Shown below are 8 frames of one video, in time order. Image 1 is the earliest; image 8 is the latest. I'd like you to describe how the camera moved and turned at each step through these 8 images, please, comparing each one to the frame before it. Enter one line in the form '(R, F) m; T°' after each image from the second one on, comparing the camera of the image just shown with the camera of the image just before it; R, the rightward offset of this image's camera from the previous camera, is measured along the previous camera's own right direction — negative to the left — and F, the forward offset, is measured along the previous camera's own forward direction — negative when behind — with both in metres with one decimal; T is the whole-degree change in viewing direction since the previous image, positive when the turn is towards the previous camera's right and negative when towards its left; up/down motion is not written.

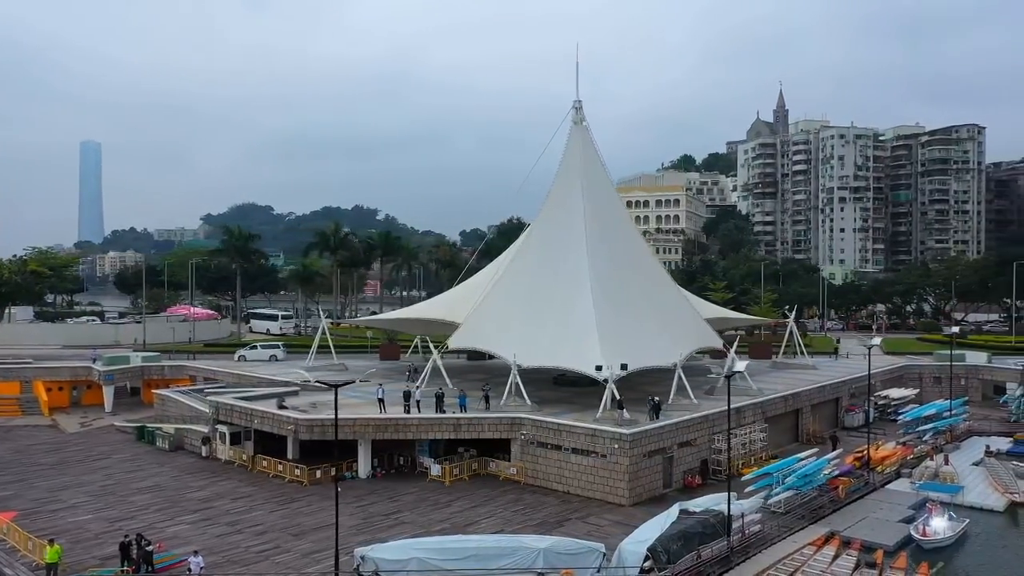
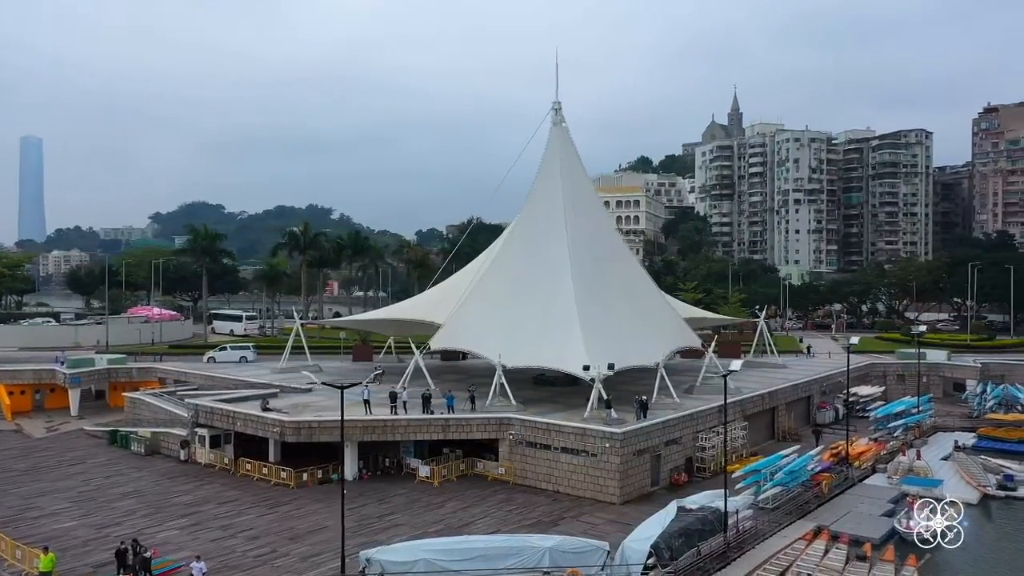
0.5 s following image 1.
(-0.9, 0.0) m; +3°
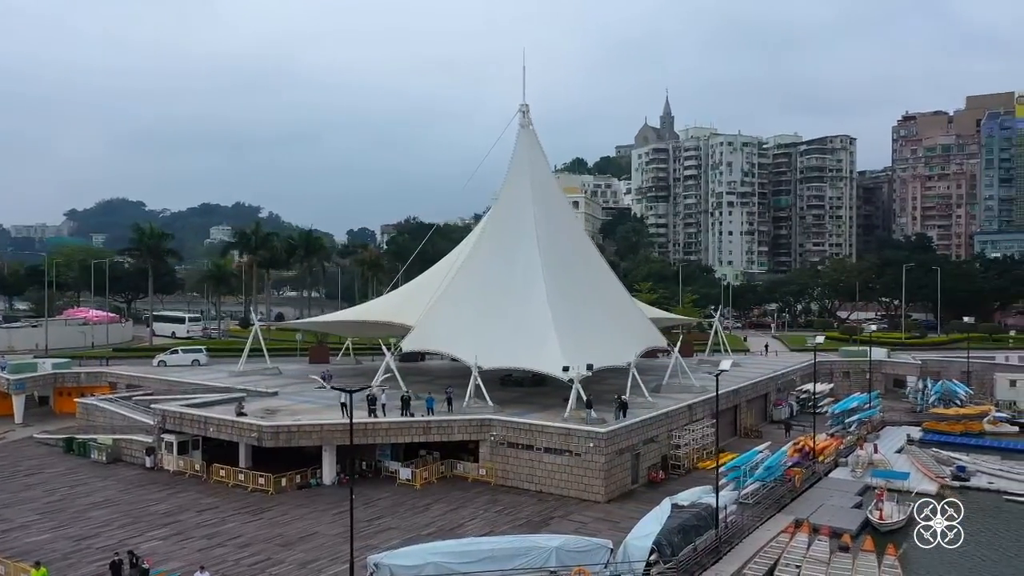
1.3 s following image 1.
(-1.4, 0.0) m; +5°
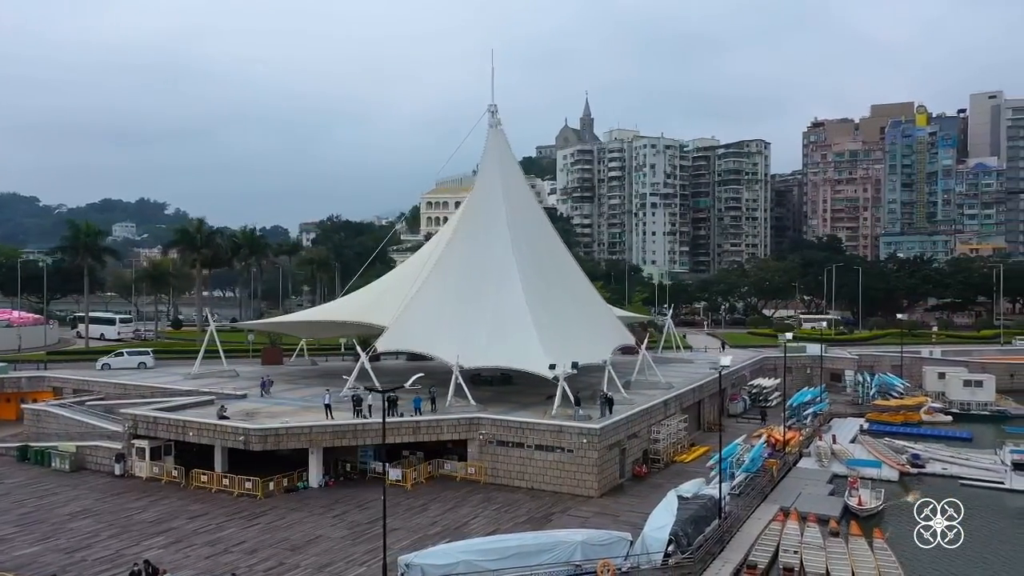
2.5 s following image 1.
(-2.0, 0.0) m; +6°
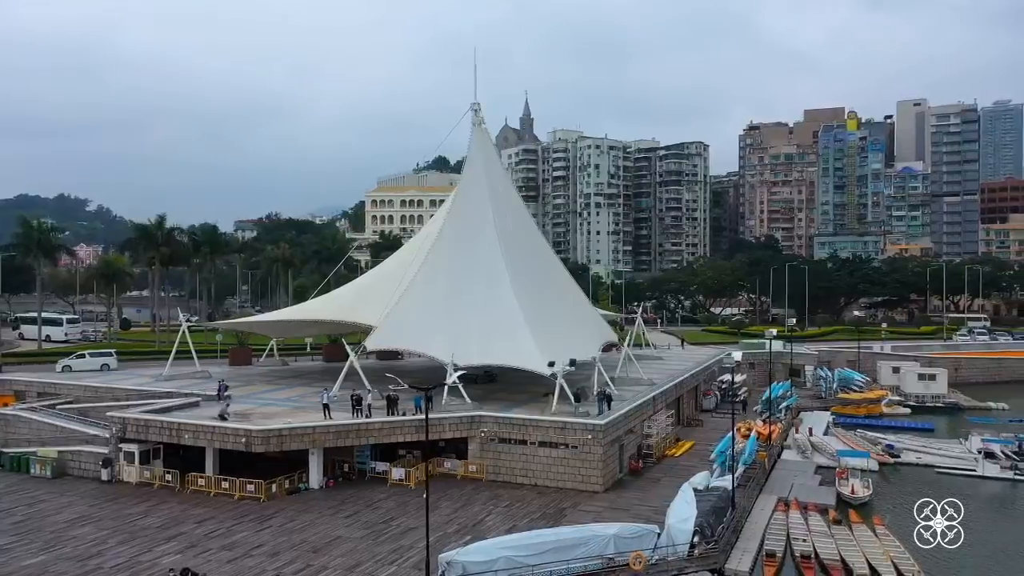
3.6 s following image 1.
(-1.8, 0.0) m; +4°
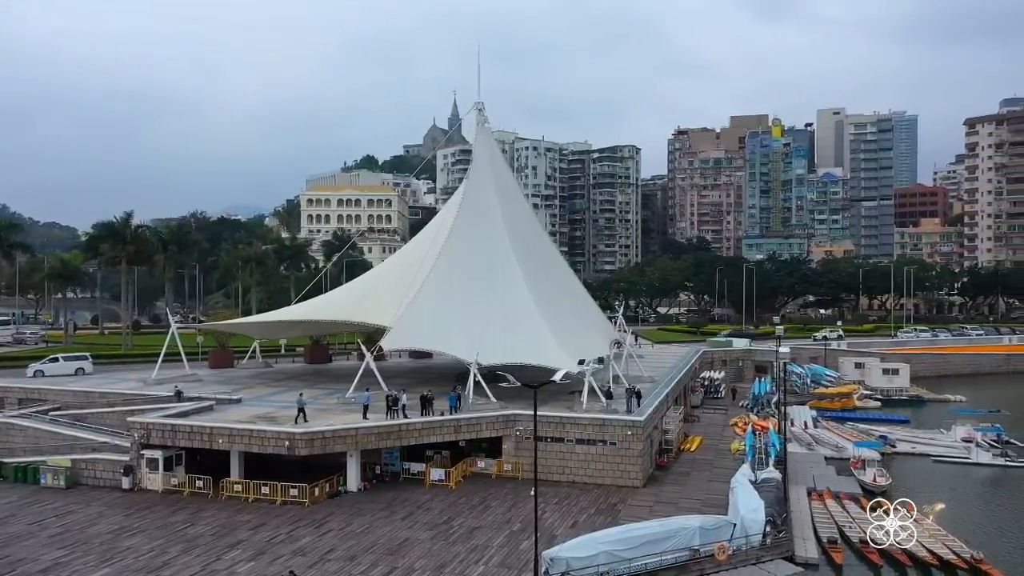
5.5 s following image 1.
(-3.2, +0.1) m; +5°
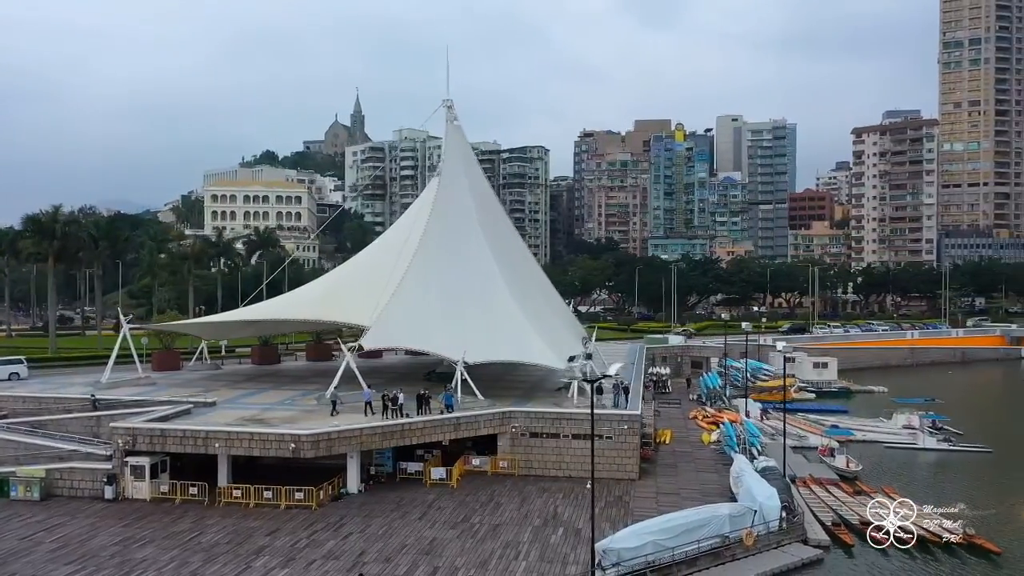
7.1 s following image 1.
(-2.8, 0.0) m; +7°
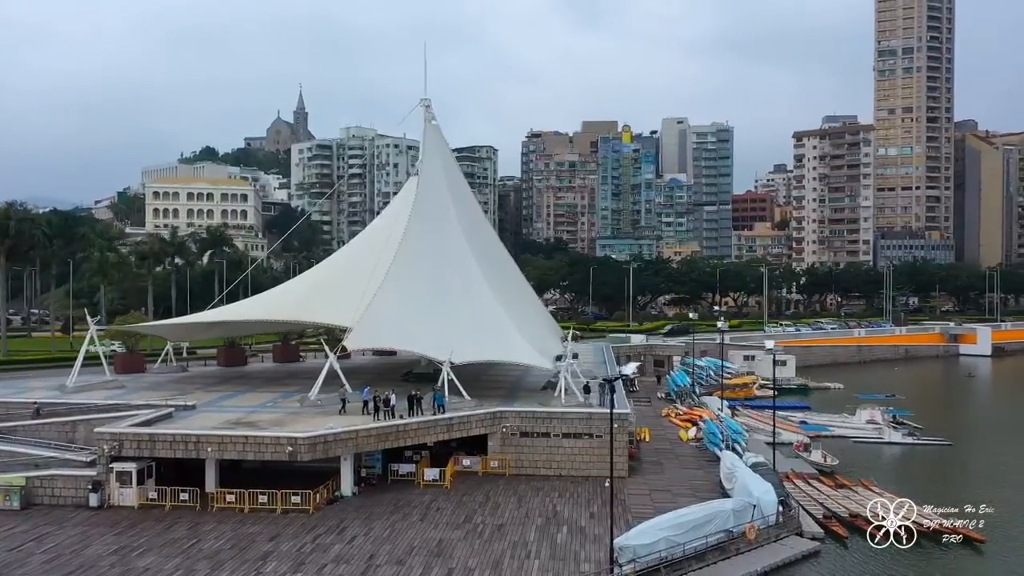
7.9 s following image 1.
(-1.4, -0.1) m; +4°
